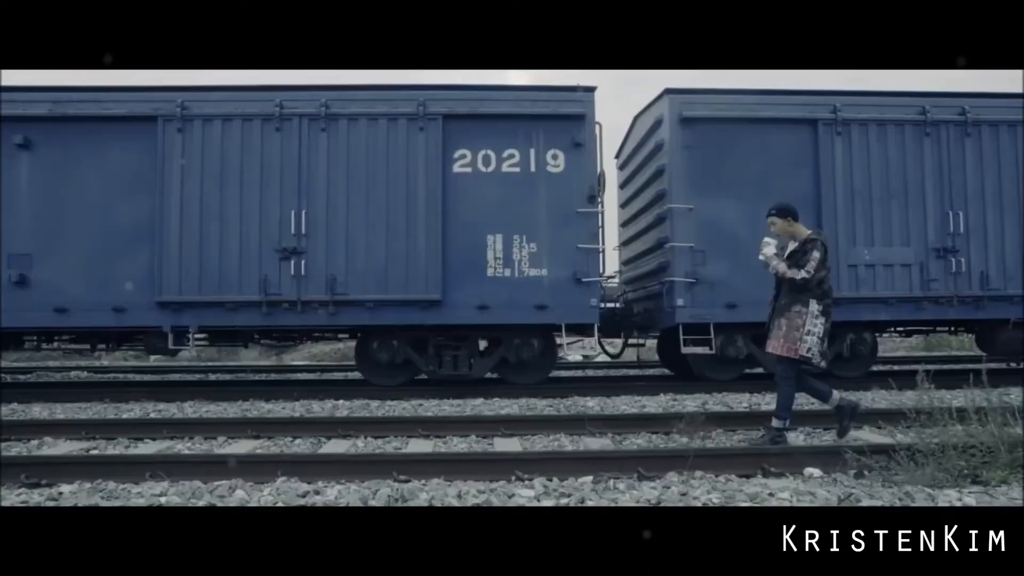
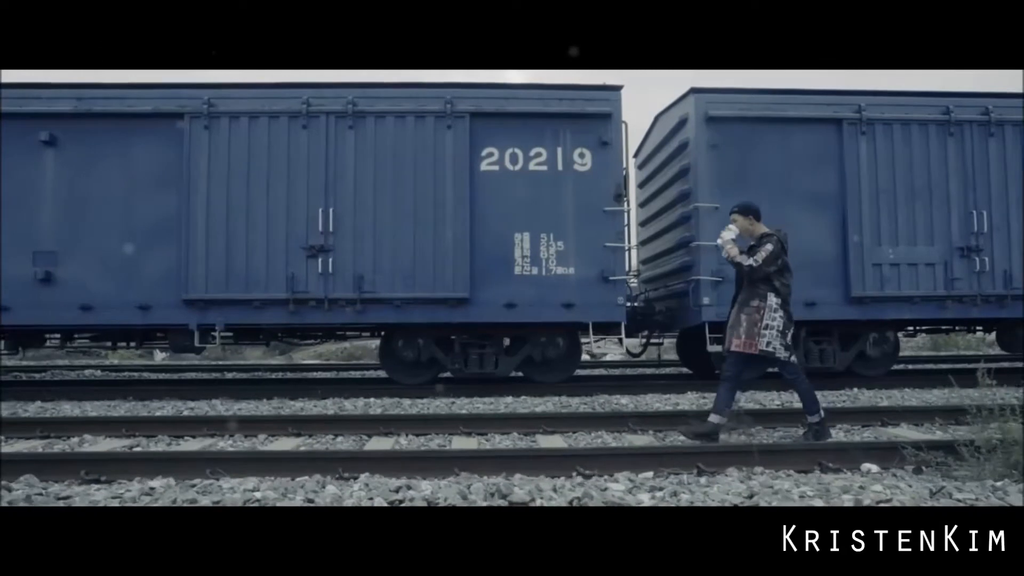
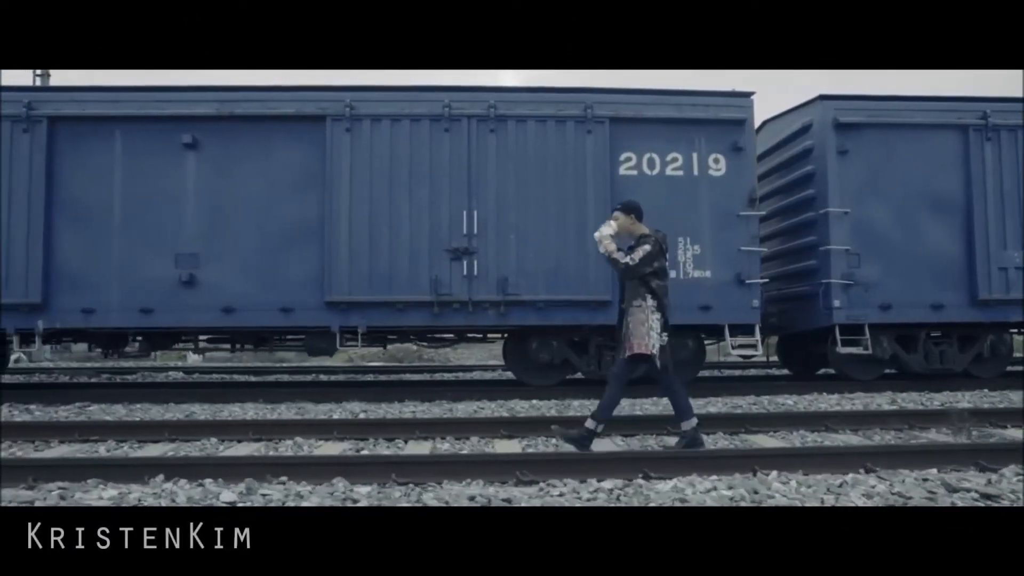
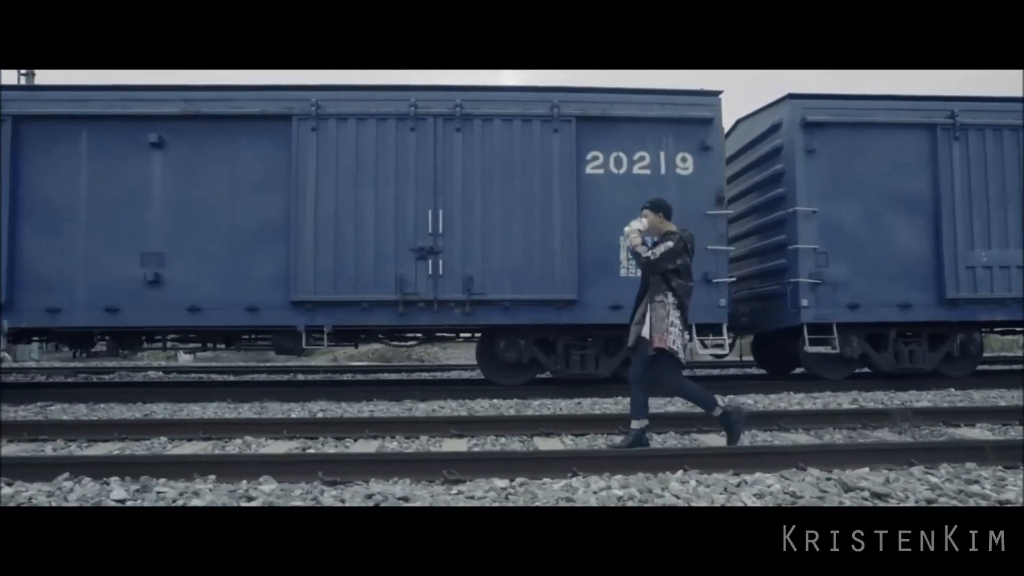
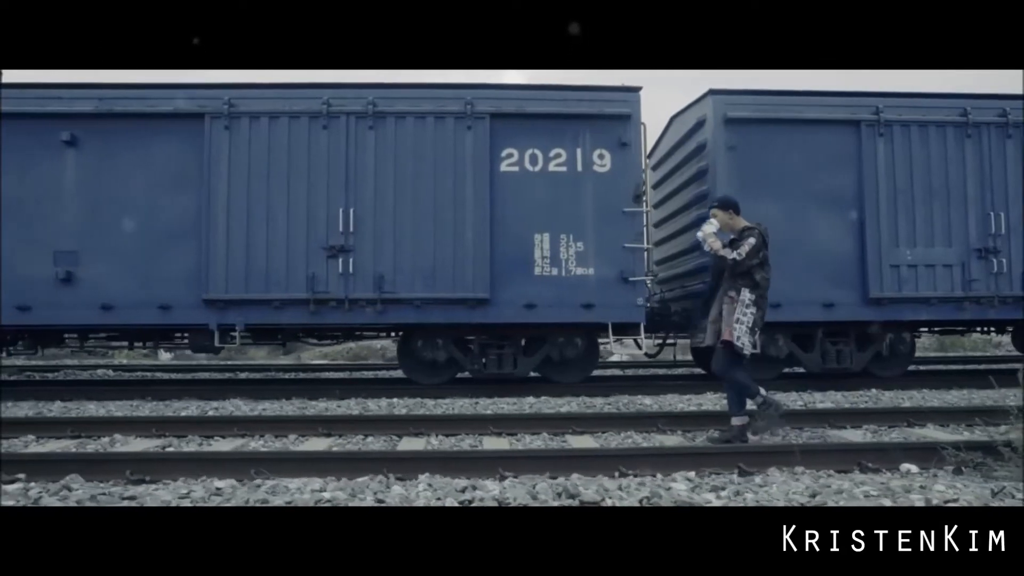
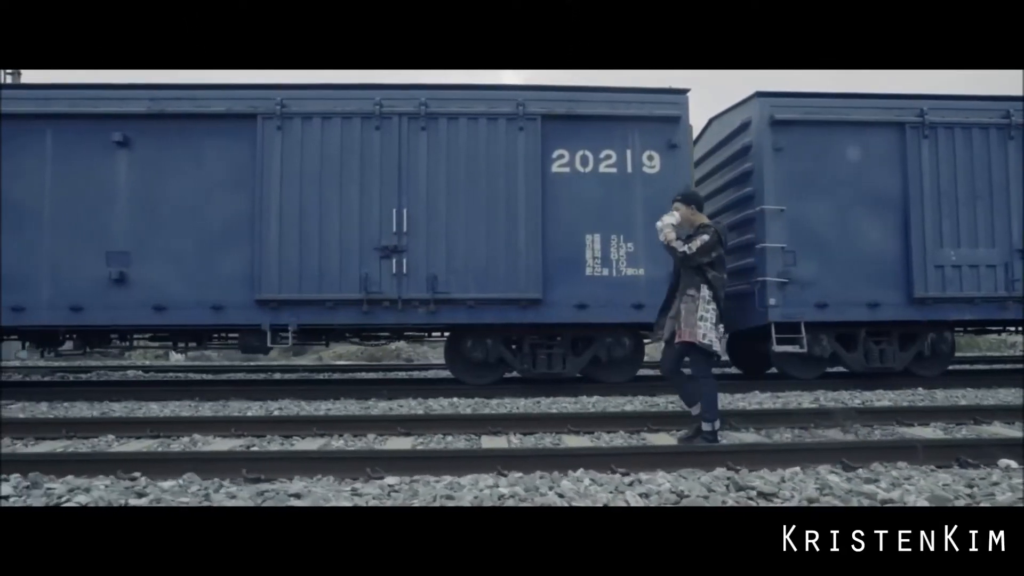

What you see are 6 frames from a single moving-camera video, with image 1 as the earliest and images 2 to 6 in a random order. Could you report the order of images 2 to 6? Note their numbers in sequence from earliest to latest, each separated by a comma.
2, 5, 6, 4, 3
